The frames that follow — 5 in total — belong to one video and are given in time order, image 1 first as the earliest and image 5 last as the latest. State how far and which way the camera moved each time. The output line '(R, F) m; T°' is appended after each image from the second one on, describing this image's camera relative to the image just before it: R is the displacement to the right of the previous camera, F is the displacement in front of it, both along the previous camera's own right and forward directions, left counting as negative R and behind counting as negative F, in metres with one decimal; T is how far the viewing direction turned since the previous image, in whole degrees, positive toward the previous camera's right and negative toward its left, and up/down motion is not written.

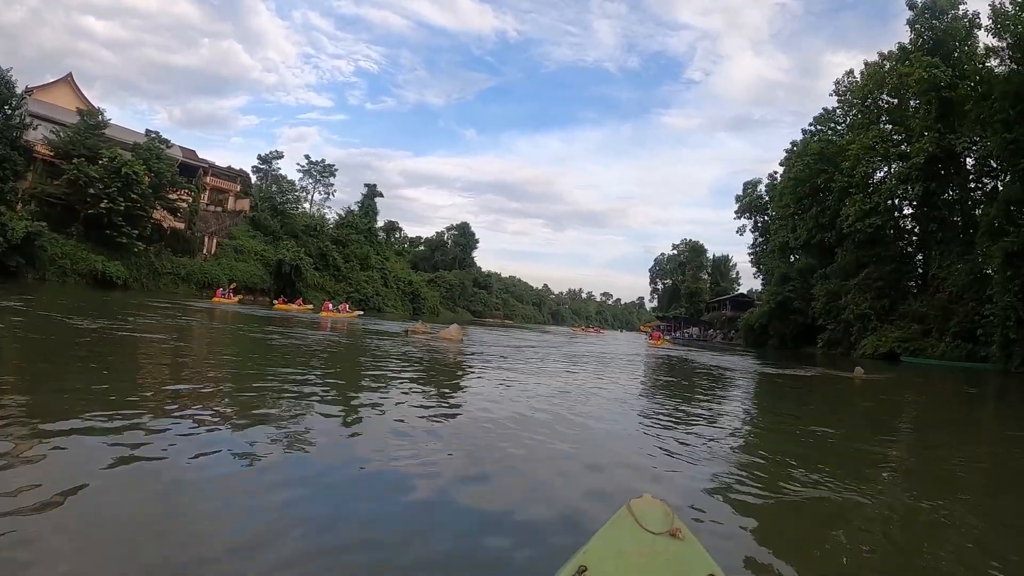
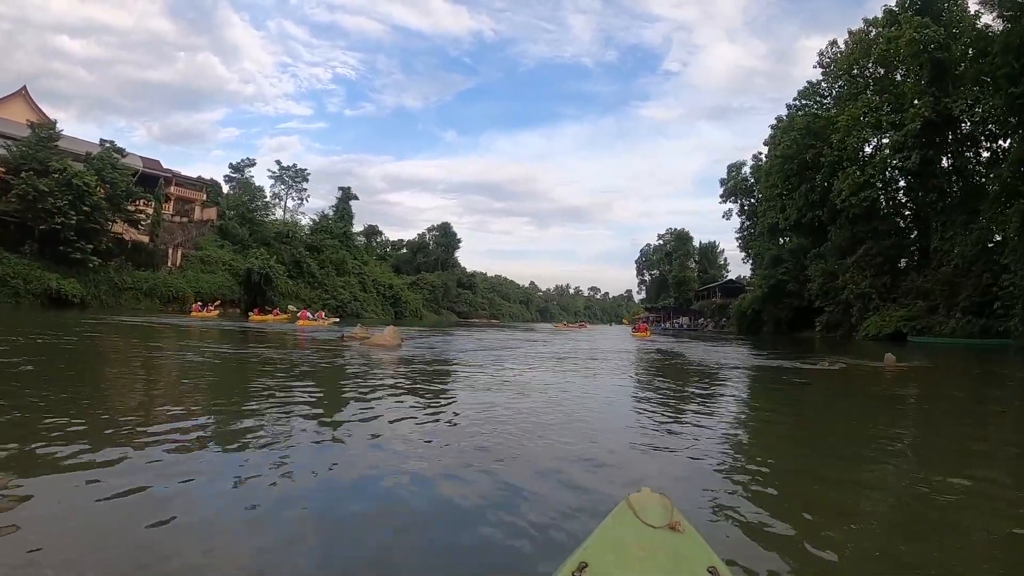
(+0.2, +0.9) m; +1°
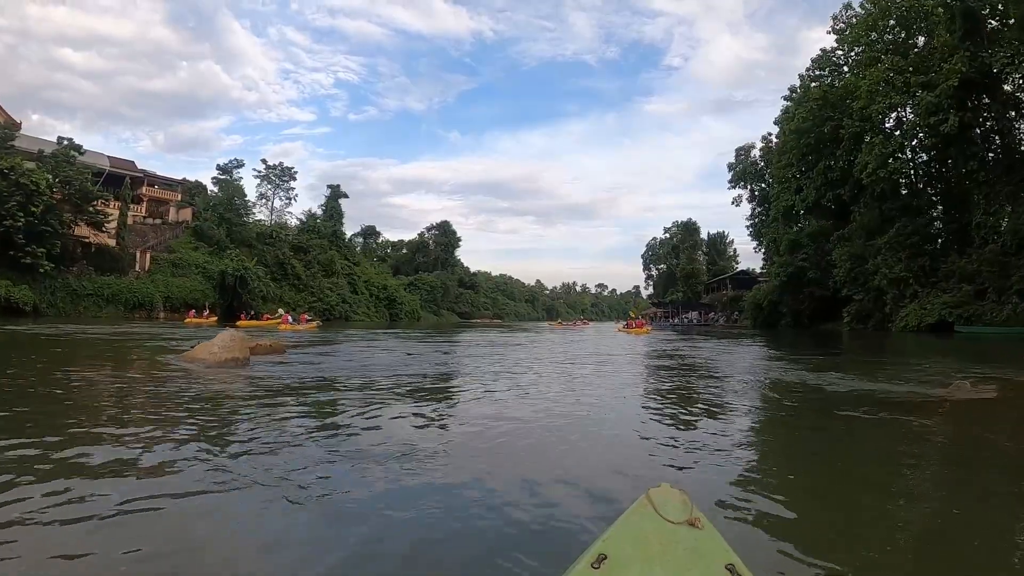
(+0.5, +1.6) m; -1°
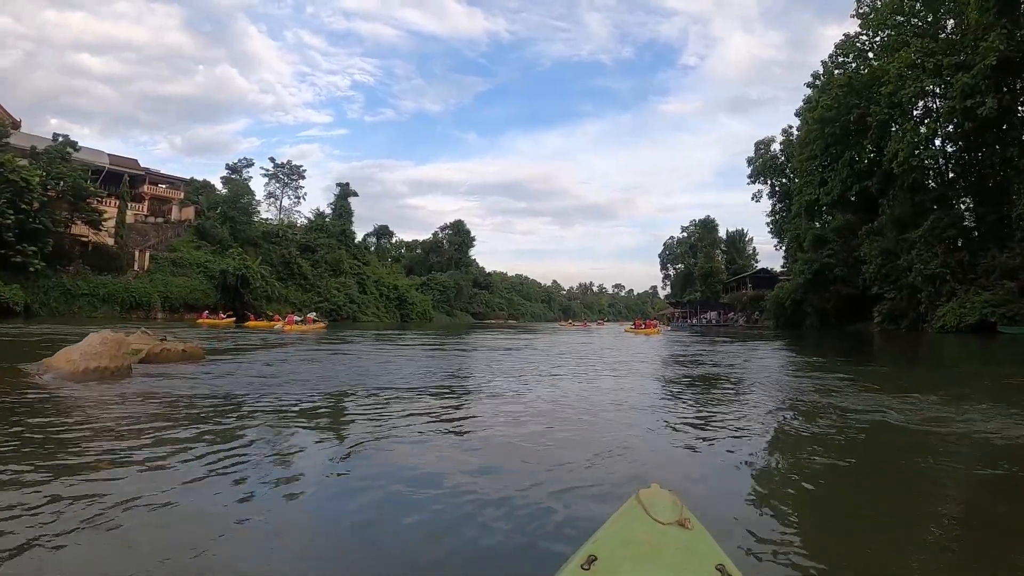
(+0.3, +0.8) m; -2°
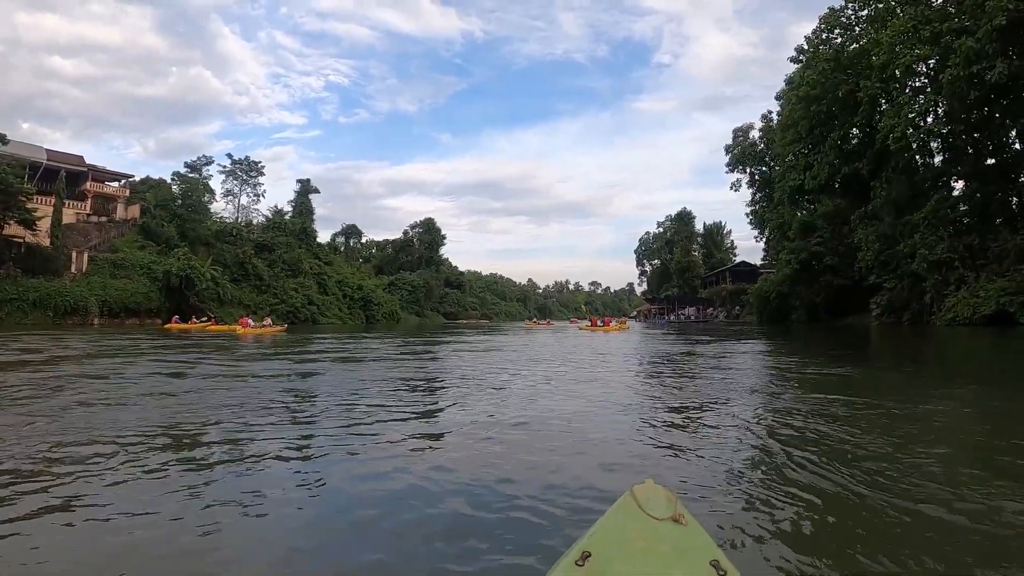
(+0.3, +1.2) m; +2°
